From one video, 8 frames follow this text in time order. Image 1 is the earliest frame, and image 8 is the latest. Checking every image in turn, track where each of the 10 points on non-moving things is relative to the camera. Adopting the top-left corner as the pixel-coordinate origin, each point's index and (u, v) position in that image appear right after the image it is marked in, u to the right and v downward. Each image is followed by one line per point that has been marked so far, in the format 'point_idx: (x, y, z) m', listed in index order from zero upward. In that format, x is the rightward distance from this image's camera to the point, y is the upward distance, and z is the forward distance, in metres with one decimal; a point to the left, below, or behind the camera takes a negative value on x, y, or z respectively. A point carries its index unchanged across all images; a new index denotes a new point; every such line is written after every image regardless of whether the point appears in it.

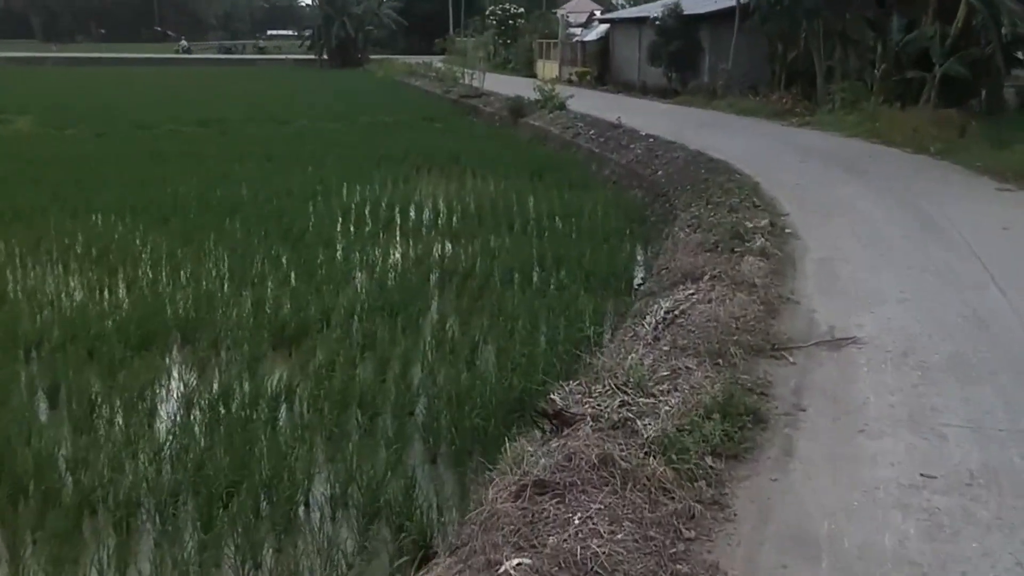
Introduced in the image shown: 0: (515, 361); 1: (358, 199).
0: (0.0, -0.3, +5.2) m
1: (-1.5, +0.9, +11.1) m
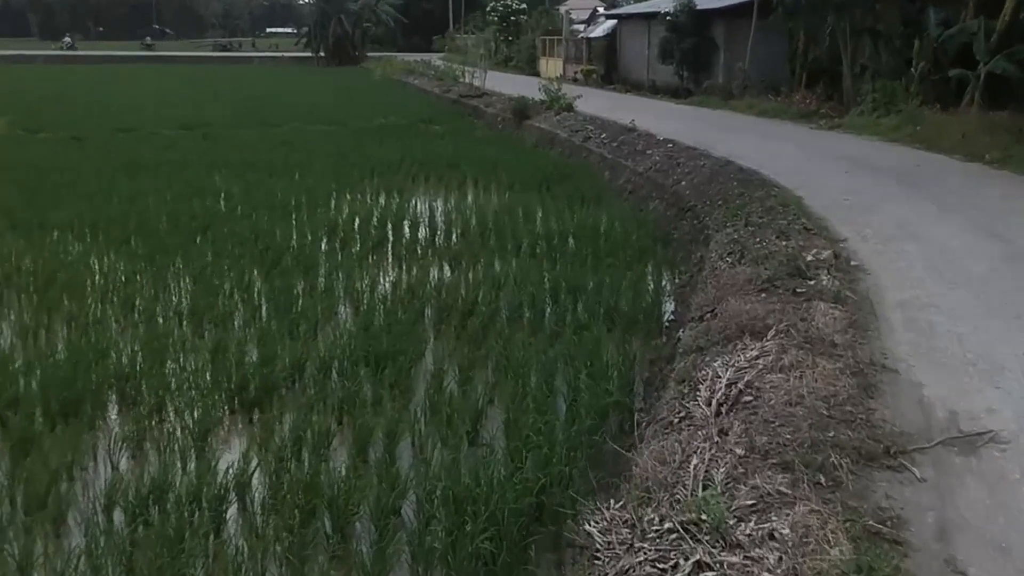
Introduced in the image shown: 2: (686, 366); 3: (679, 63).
0: (+0.1, -0.6, +4.1) m
1: (-1.5, +0.7, +10.0) m
2: (+0.7, -0.3, +4.4) m
3: (+3.0, +4.0, +19.8) m
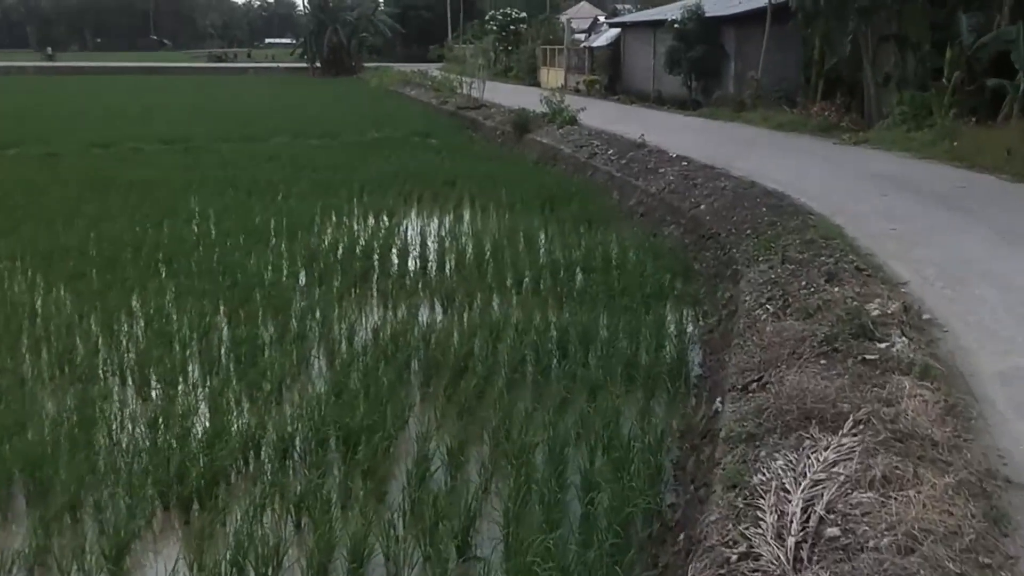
0: (+0.1, -0.8, +3.2) m
1: (-1.5, +0.4, +9.0) m
2: (+0.7, -0.5, +3.4) m
3: (+3.0, +3.7, +18.9) m
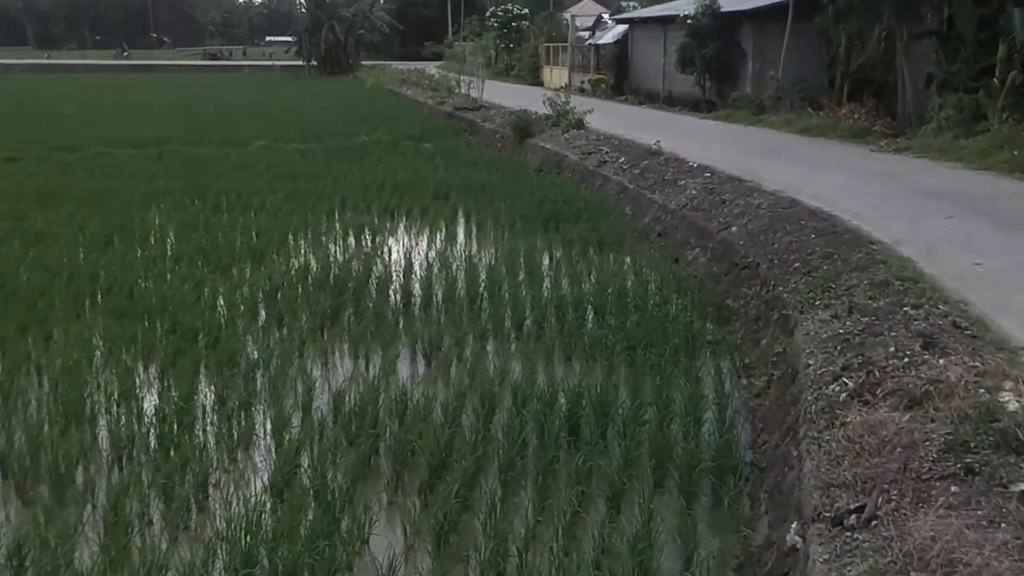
0: (+0.1, -1.0, +1.9) m
1: (-1.5, +0.2, +7.8) m
2: (+0.7, -0.8, +2.2) m
3: (+3.0, +3.5, +17.6) m
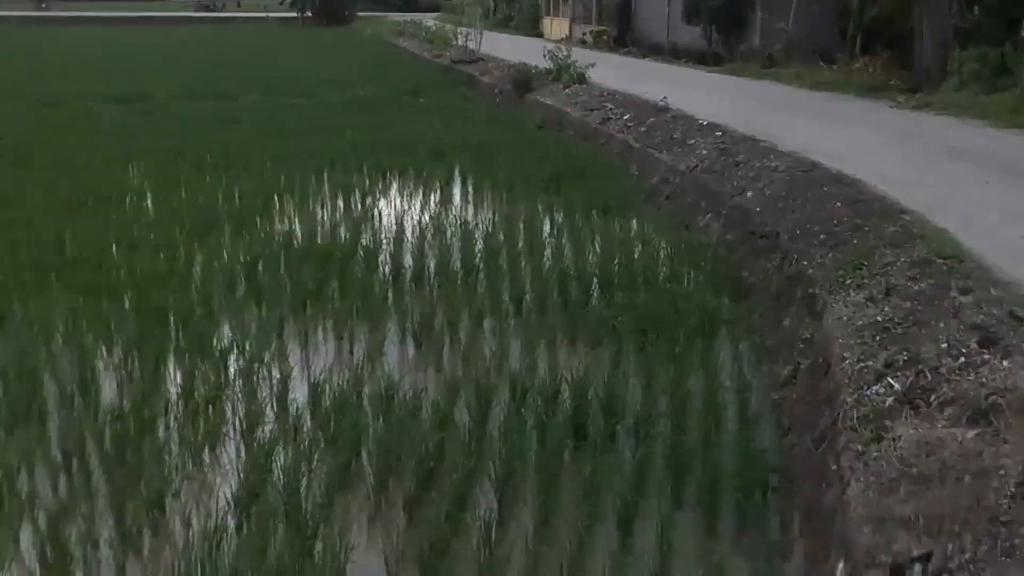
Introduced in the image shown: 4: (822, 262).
0: (0.0, -1.1, +1.5) m
1: (-1.5, +0.4, +7.3) m
2: (+0.7, -0.8, +1.7) m
3: (+3.0, +4.1, +17.0) m
4: (+1.4, +0.1, +5.1) m
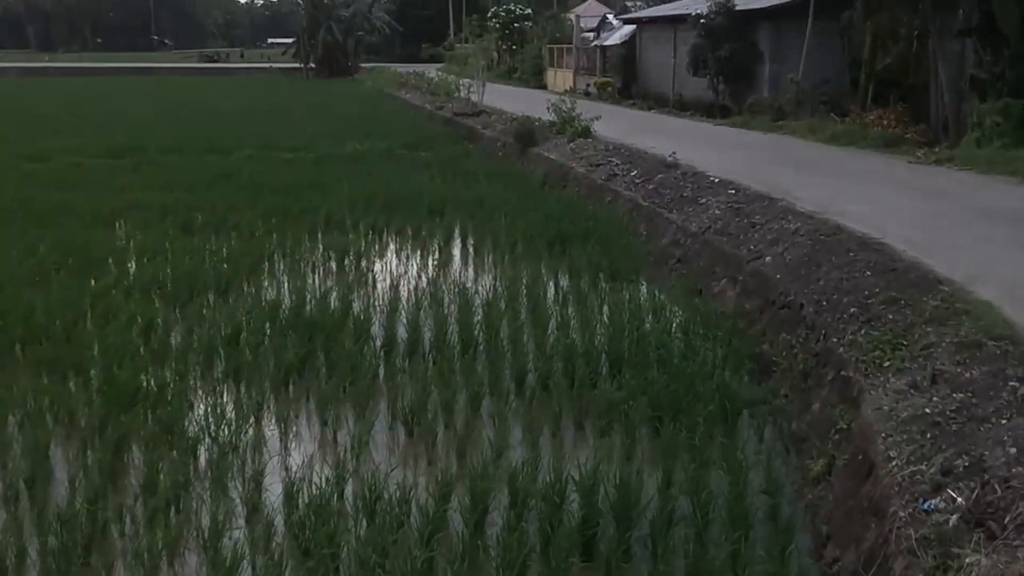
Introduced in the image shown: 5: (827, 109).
0: (0.0, -1.3, +1.0) m
1: (-1.5, -0.1, +6.8) m
2: (+0.7, -1.0, +1.2) m
3: (+3.1, +3.2, +16.7) m
4: (+1.4, -0.2, +4.6) m
5: (+4.1, +2.3, +14.3) m
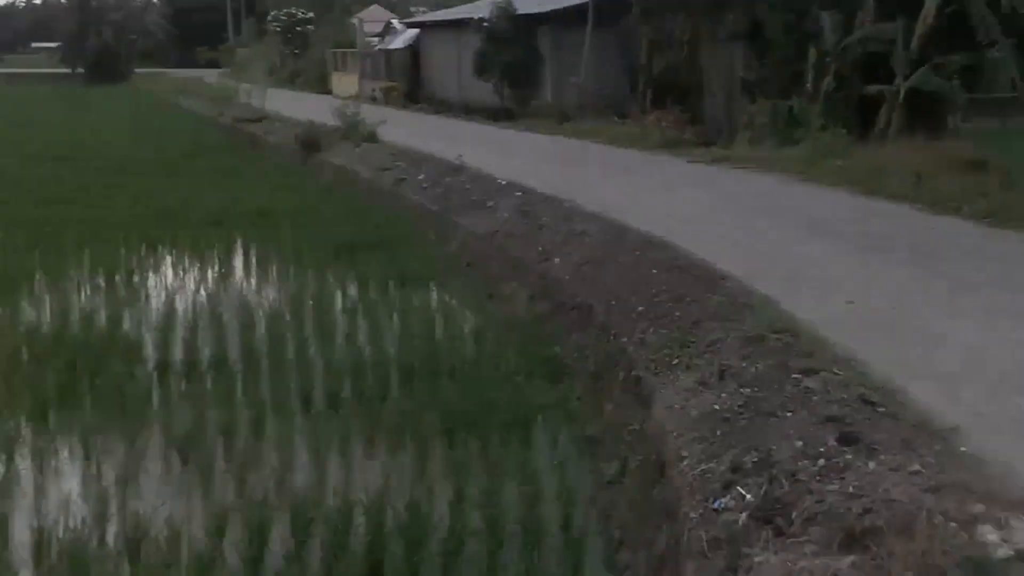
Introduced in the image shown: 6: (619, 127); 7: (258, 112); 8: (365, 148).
0: (-0.1, -1.3, +0.8) m
1: (-2.7, -0.2, +6.2) m
2: (+0.4, -1.0, +1.1) m
3: (-0.2, +3.2, +16.7) m
4: (+0.5, -0.2, +4.6) m
5: (+1.3, +2.3, +14.7) m
6: (+1.2, +1.9, +12.9) m
7: (-4.2, +2.9, +18.0) m
8: (-1.6, +1.5, +11.8) m
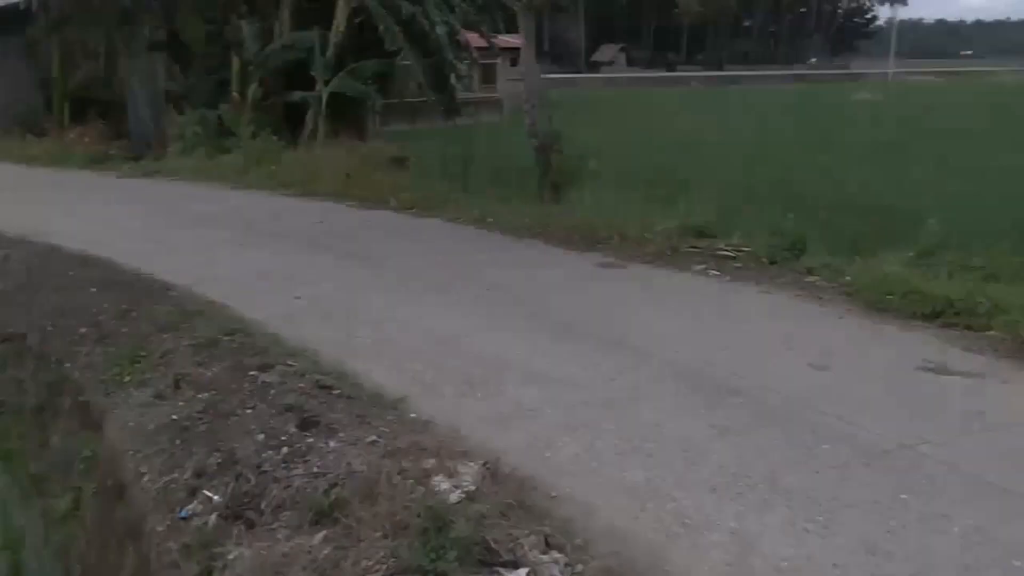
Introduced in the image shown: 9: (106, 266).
0: (-0.8, -1.3, +0.7) m
1: (-4.8, -0.9, +5.4) m
2: (-0.4, -0.9, +1.2) m
3: (-5.6, +2.2, +16.2) m
4: (-1.3, -0.3, +4.6) m
5: (-3.5, +1.7, +14.6) m
6: (-3.1, +1.3, +12.8) m
7: (-9.7, +1.2, +16.4) m
8: (-5.4, +0.6, +11.0) m
9: (-2.3, 0.0, +6.8) m
